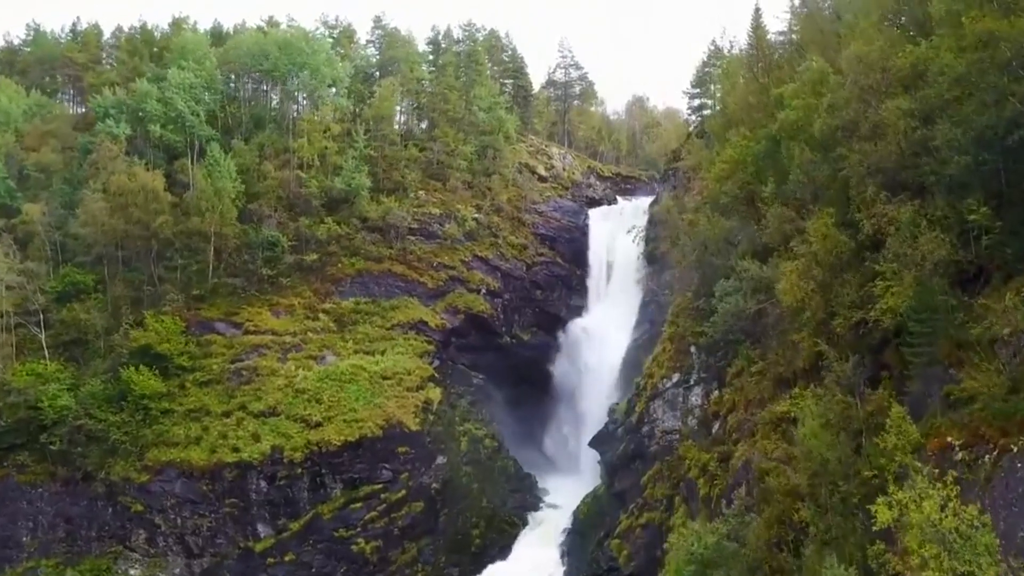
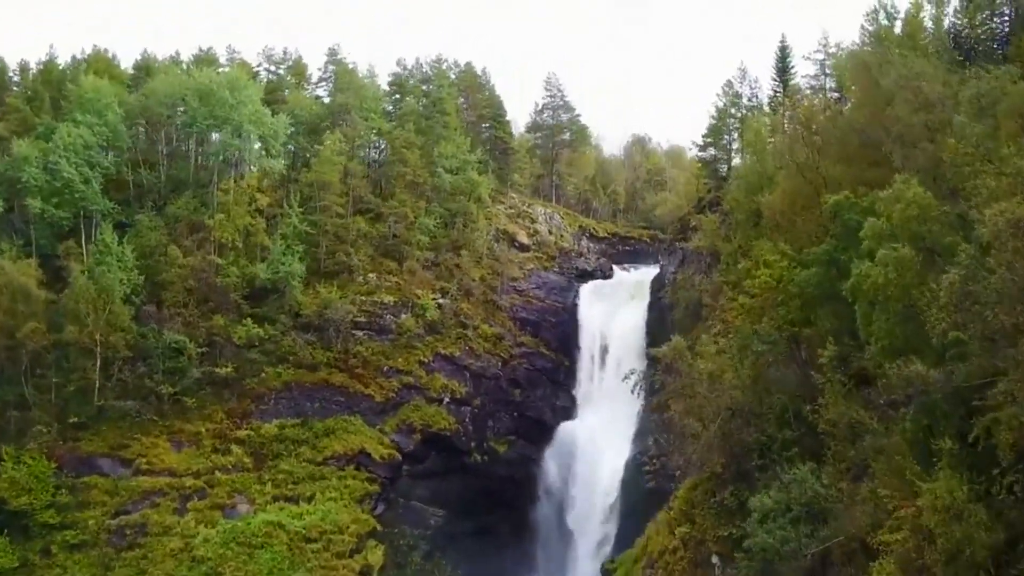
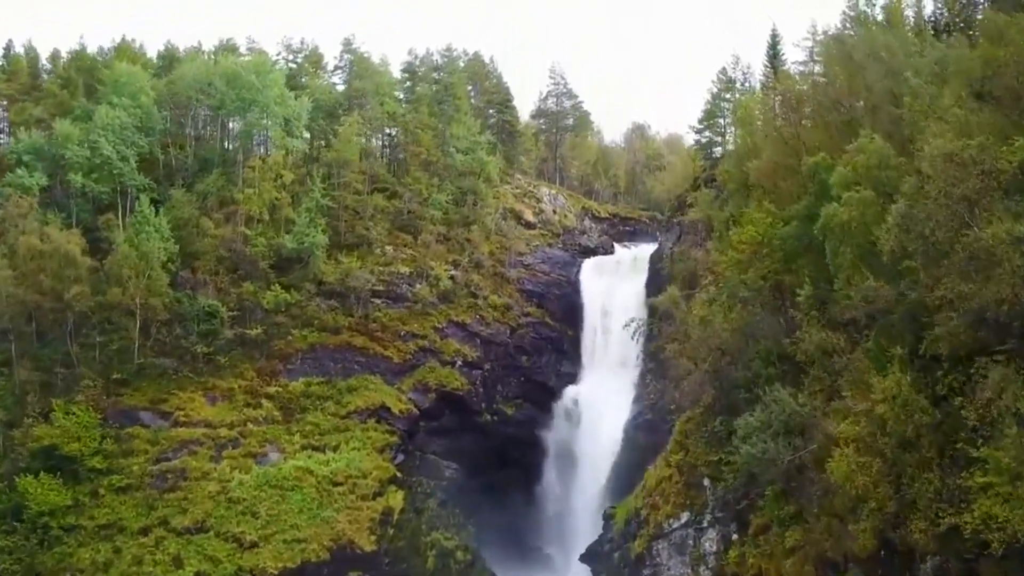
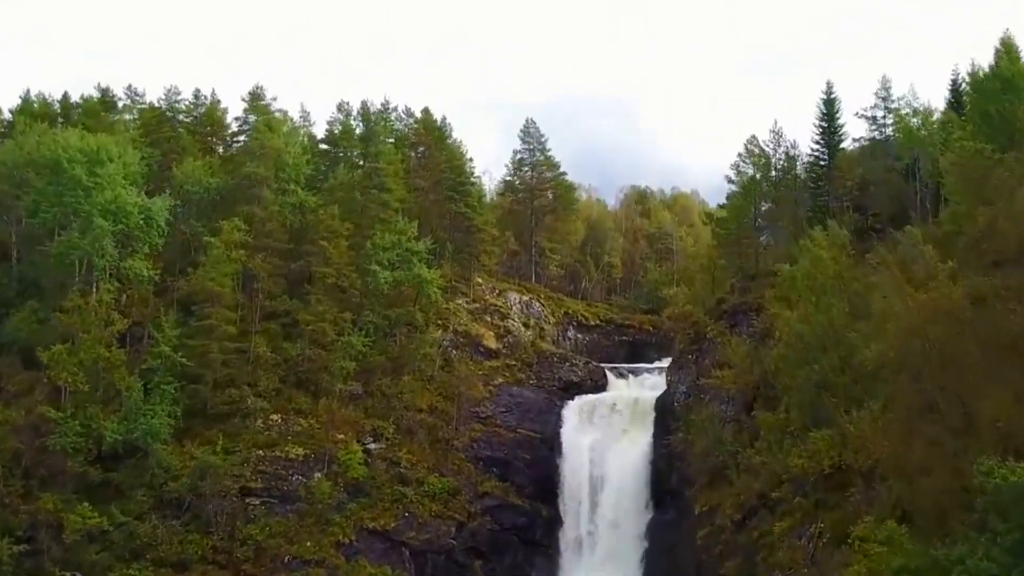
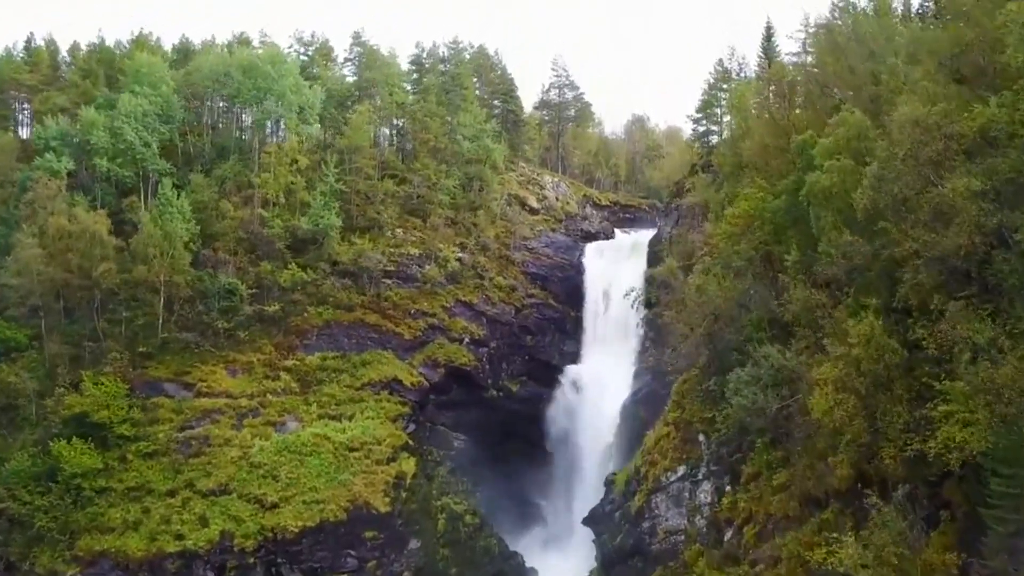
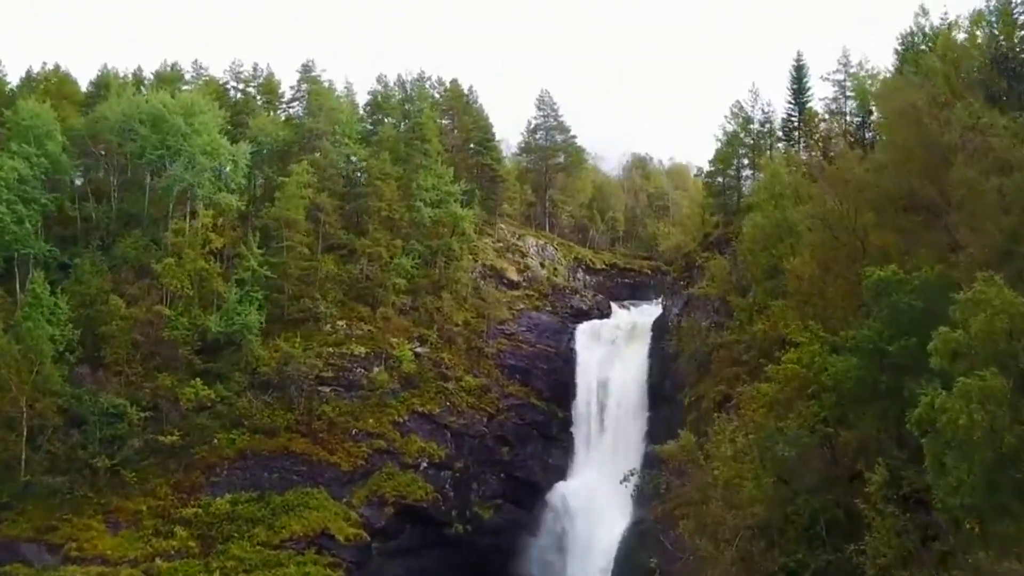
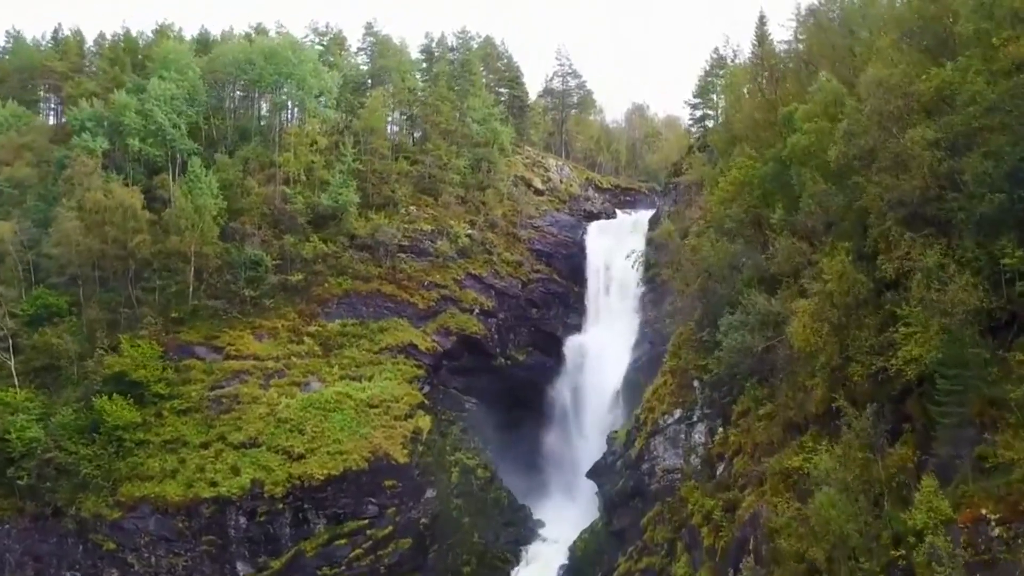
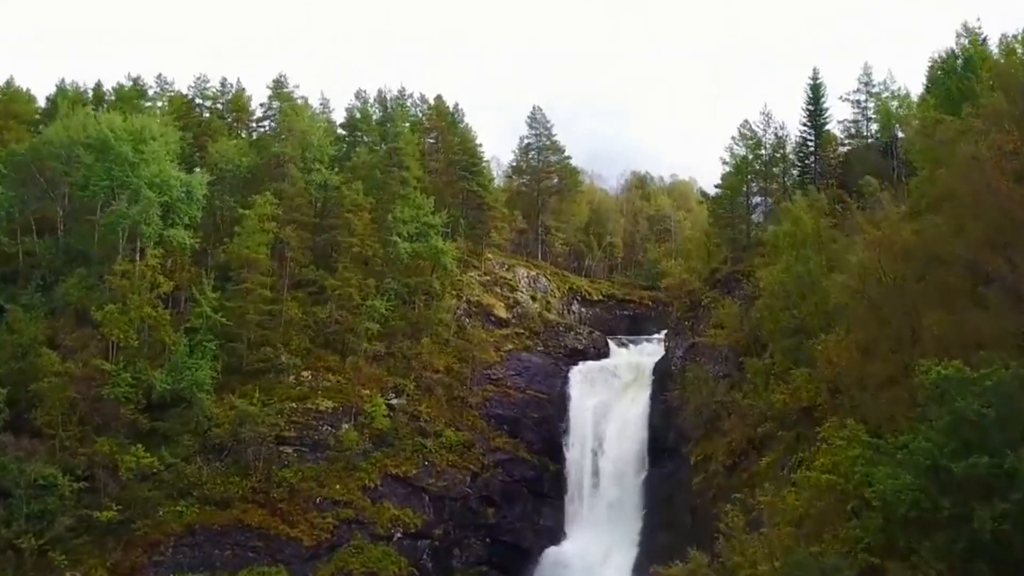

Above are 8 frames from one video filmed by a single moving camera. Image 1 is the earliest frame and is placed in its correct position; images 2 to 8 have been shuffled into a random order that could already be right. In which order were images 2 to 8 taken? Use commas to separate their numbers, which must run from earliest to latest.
7, 5, 3, 2, 6, 8, 4
